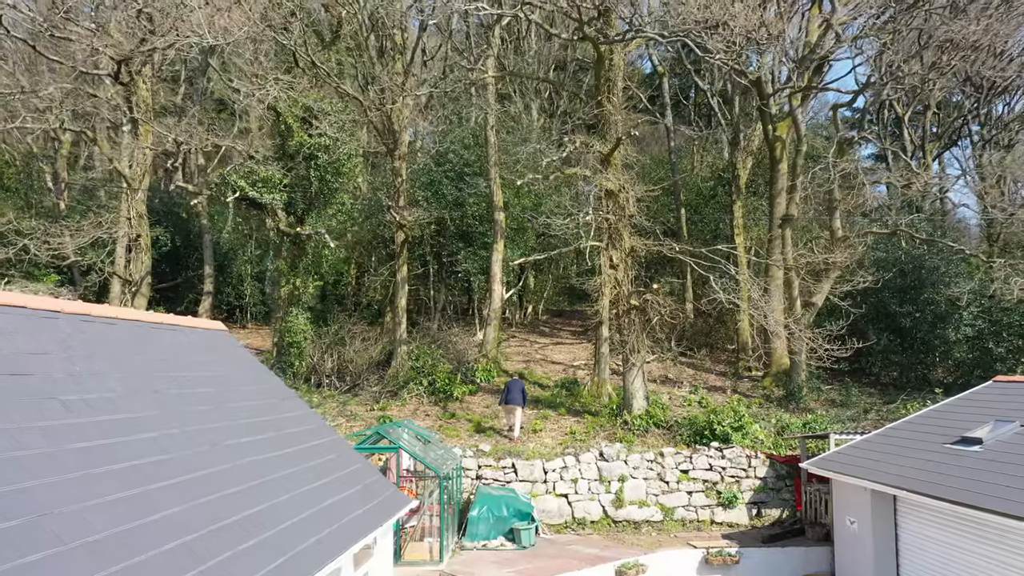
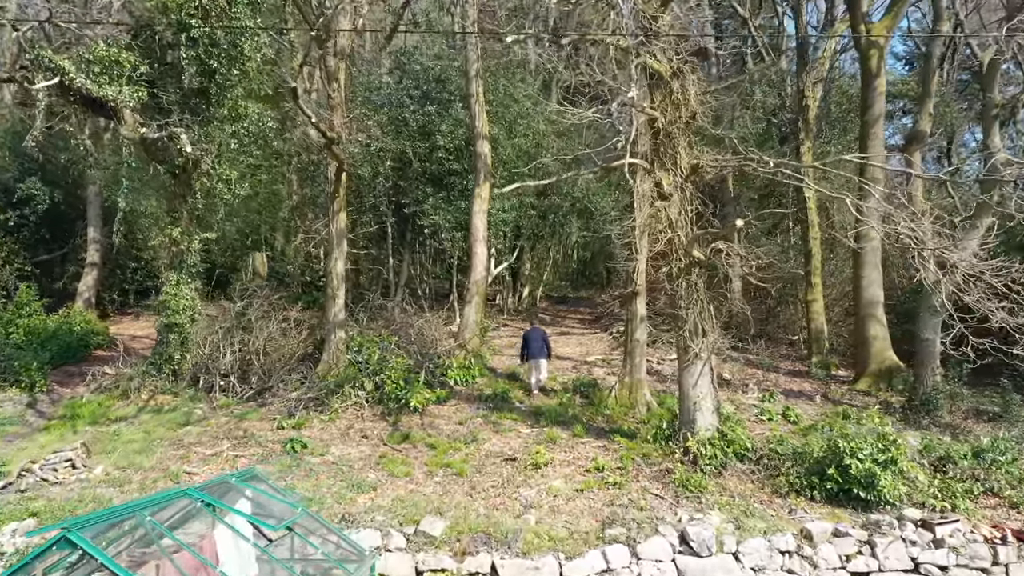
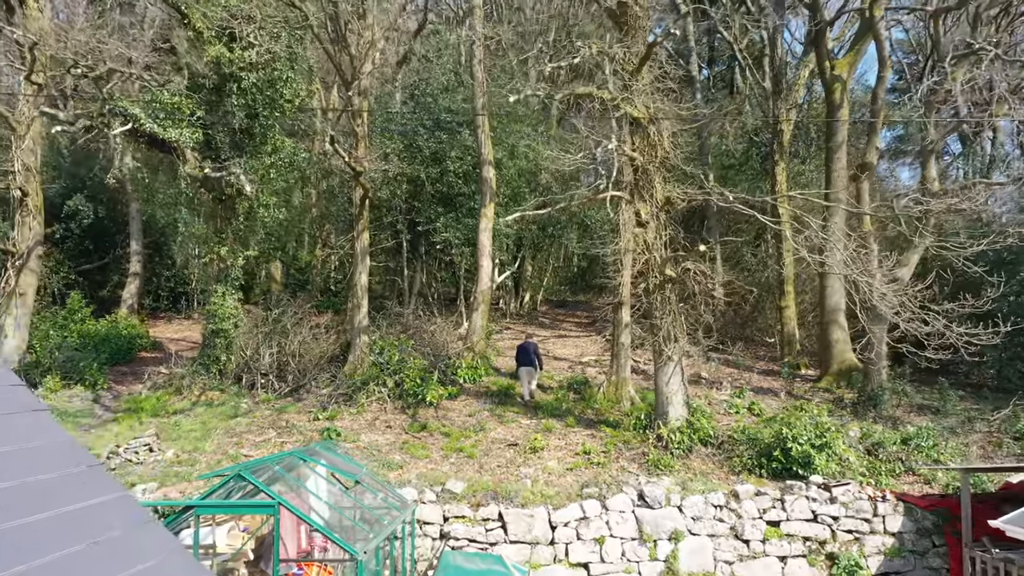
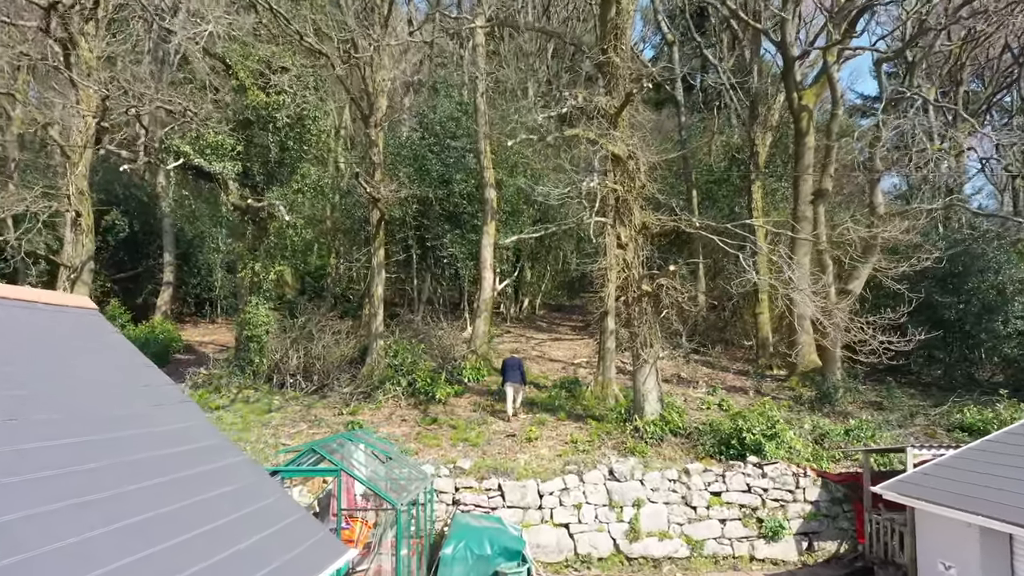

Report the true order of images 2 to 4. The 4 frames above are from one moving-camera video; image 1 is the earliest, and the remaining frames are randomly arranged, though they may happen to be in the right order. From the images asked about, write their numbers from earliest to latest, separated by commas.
4, 3, 2
